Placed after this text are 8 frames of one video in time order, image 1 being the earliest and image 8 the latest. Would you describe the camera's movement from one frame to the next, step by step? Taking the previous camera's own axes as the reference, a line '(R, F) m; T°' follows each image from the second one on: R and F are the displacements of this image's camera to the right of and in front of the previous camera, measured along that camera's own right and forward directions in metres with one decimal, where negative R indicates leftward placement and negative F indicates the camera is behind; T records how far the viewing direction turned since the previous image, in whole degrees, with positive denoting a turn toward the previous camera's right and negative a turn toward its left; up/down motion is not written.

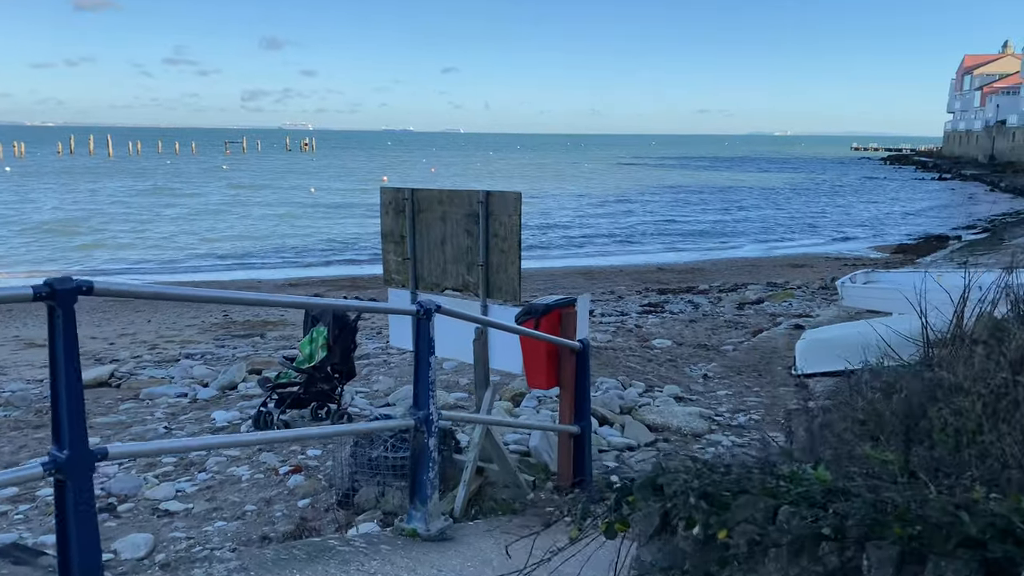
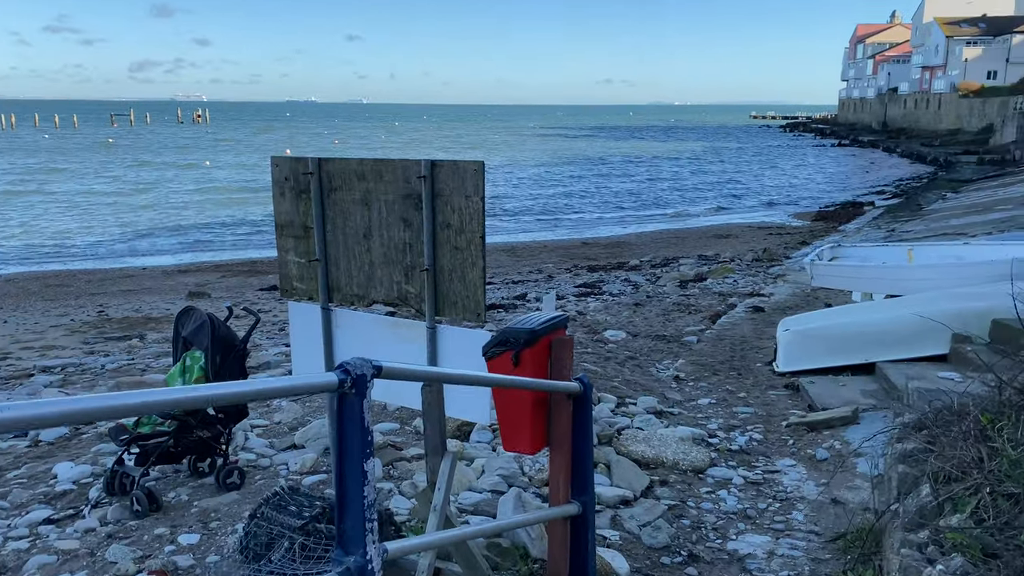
(-0.2, +1.7) m; +6°
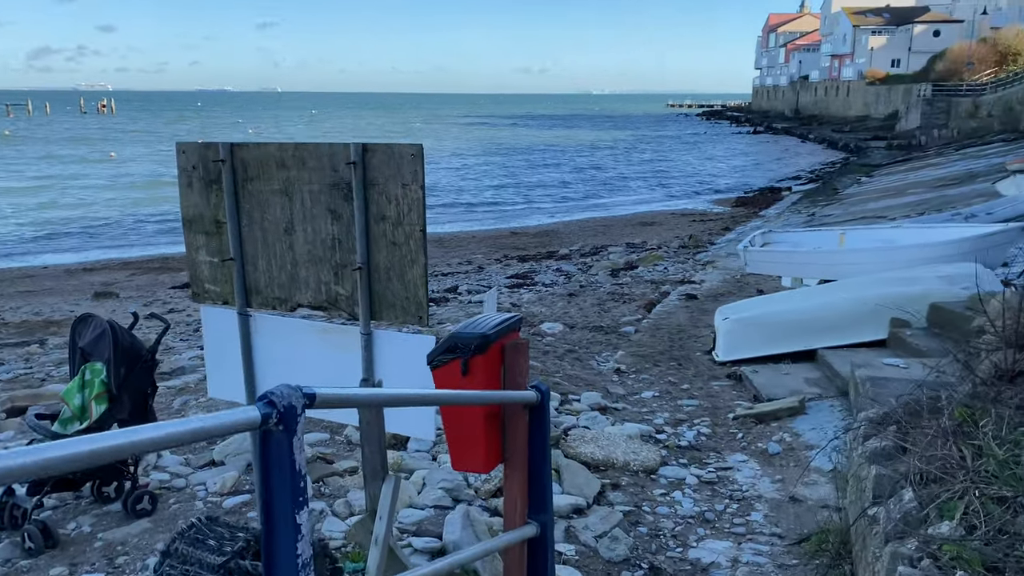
(-0.1, +0.4) m; +5°
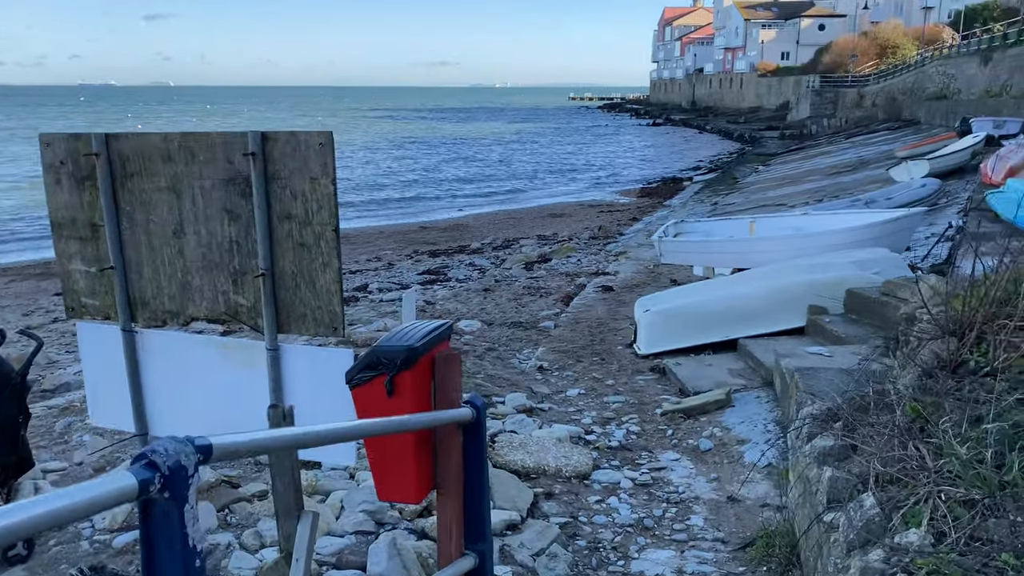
(-0.1, +0.3) m; +6°
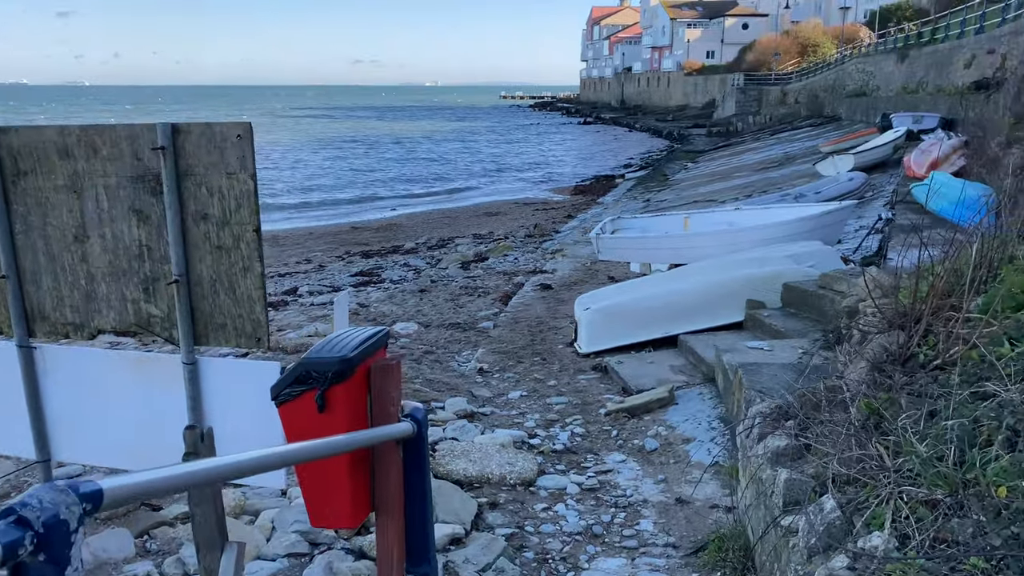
(0.0, +0.2) m; +4°
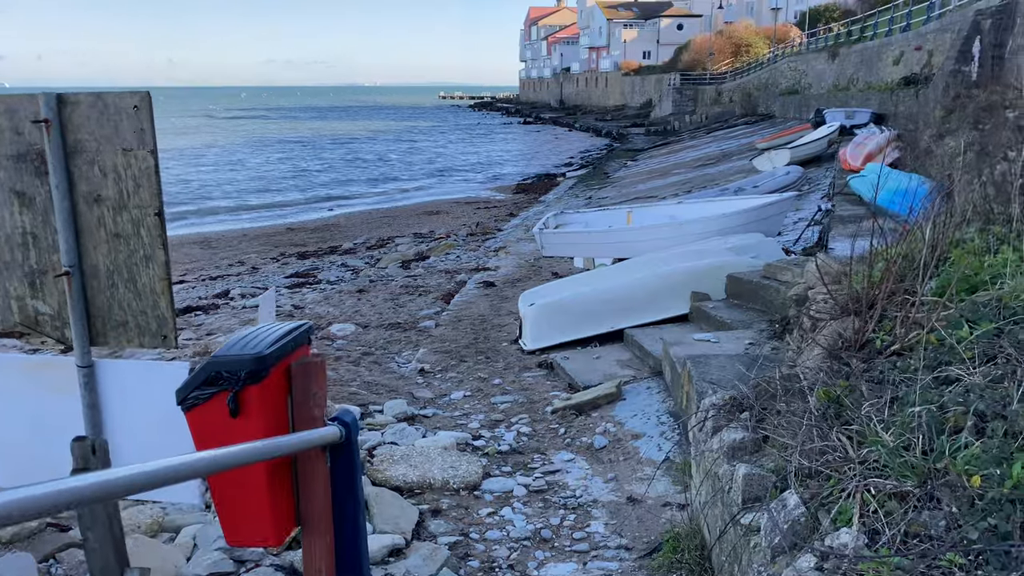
(0.0, +0.2) m; +4°
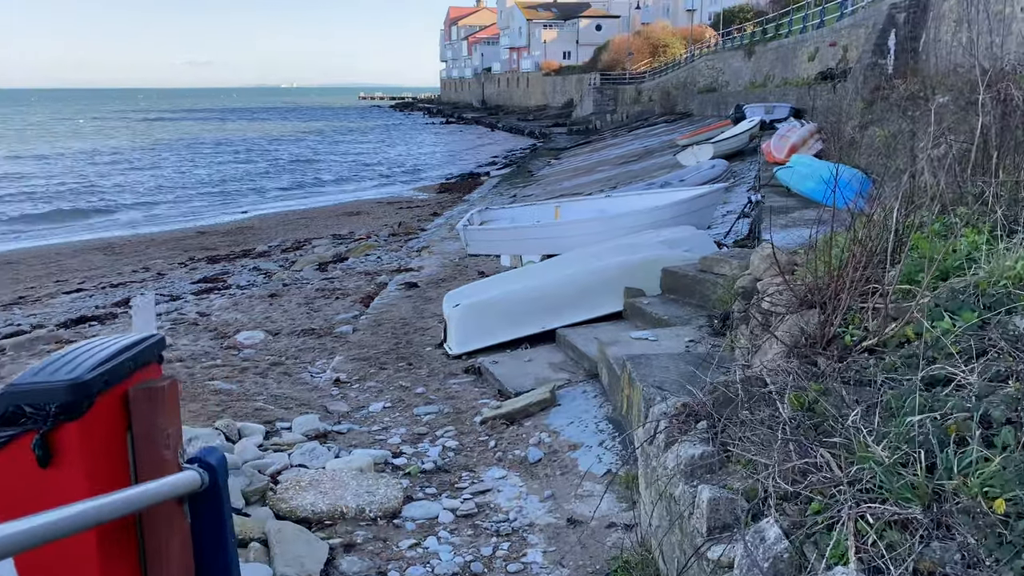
(0.0, +0.5) m; +5°
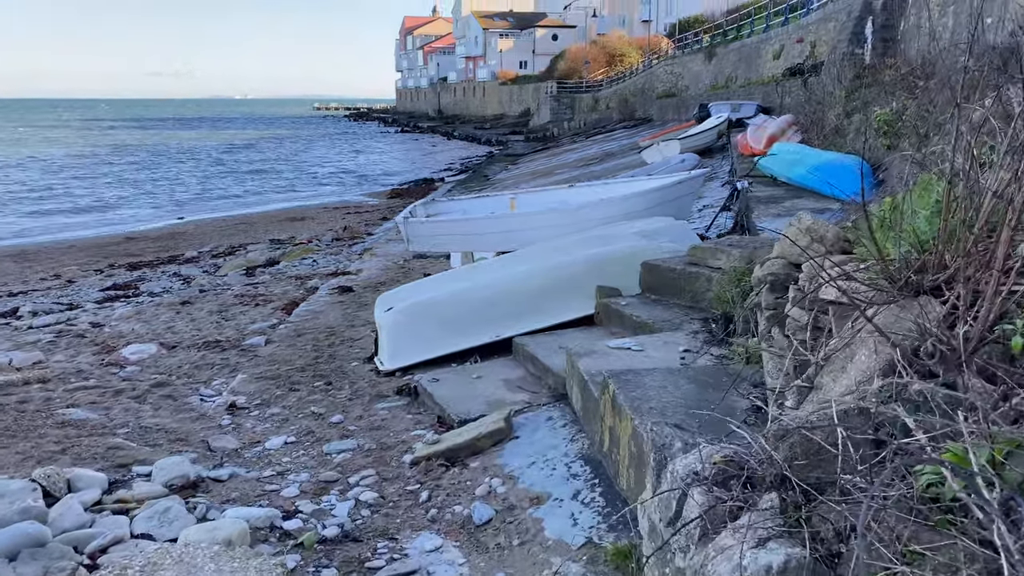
(+0.1, +1.3) m; +3°
